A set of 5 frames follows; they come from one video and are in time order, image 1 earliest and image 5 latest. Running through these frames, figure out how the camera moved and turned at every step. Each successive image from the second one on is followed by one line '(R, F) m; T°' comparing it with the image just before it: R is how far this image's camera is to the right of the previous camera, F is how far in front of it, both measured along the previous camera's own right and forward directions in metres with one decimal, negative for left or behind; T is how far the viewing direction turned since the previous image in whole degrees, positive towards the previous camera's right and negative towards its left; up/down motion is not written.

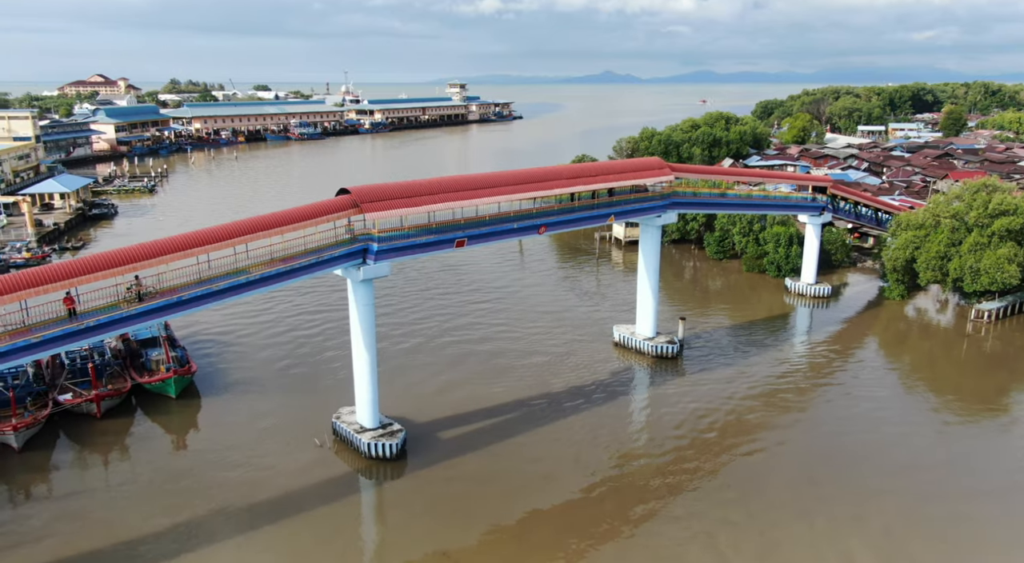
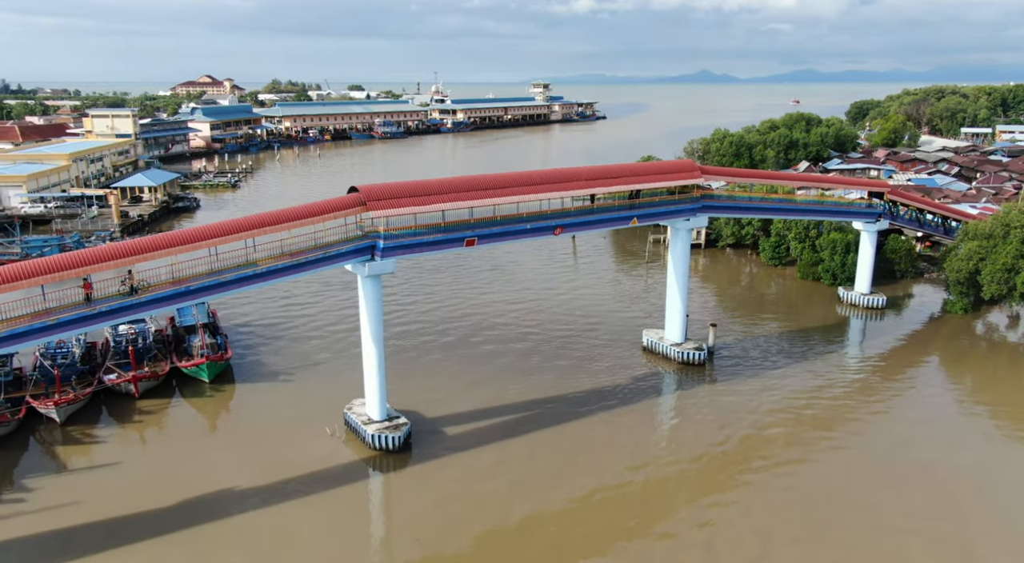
(+1.5, 0.0) m; -7°
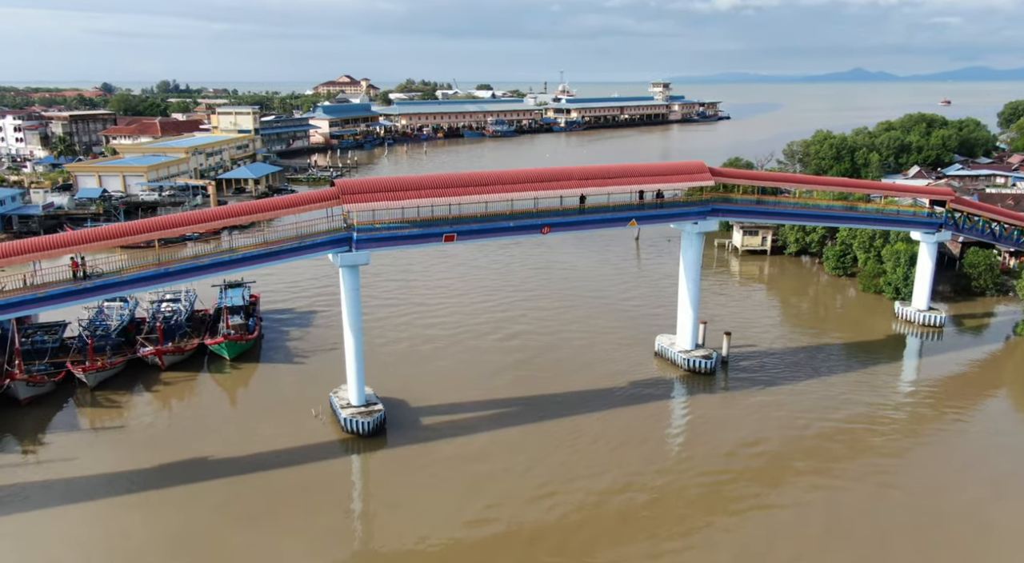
(+2.9, +0.1) m; -10°
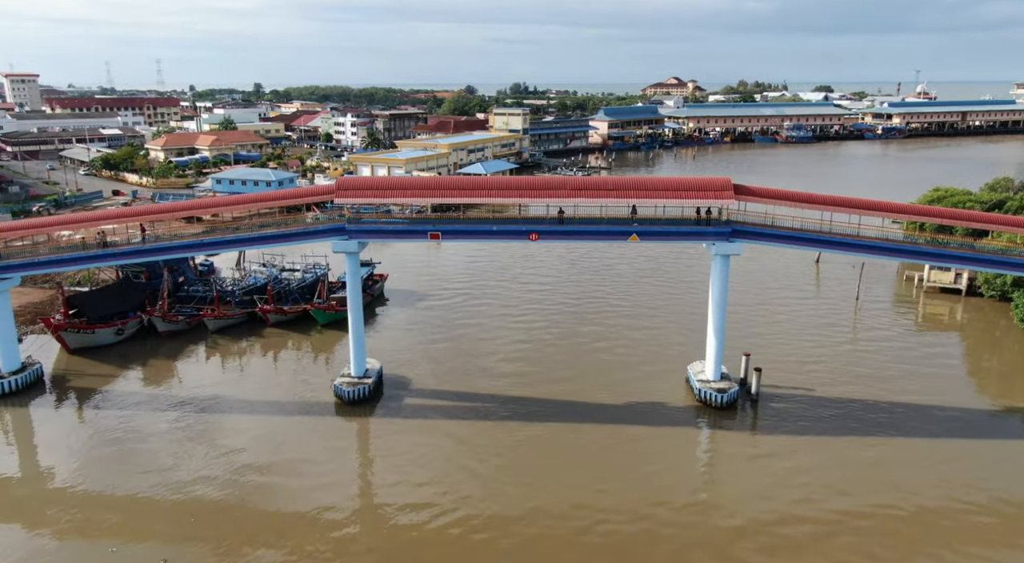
(+6.9, +1.2) m; -26°
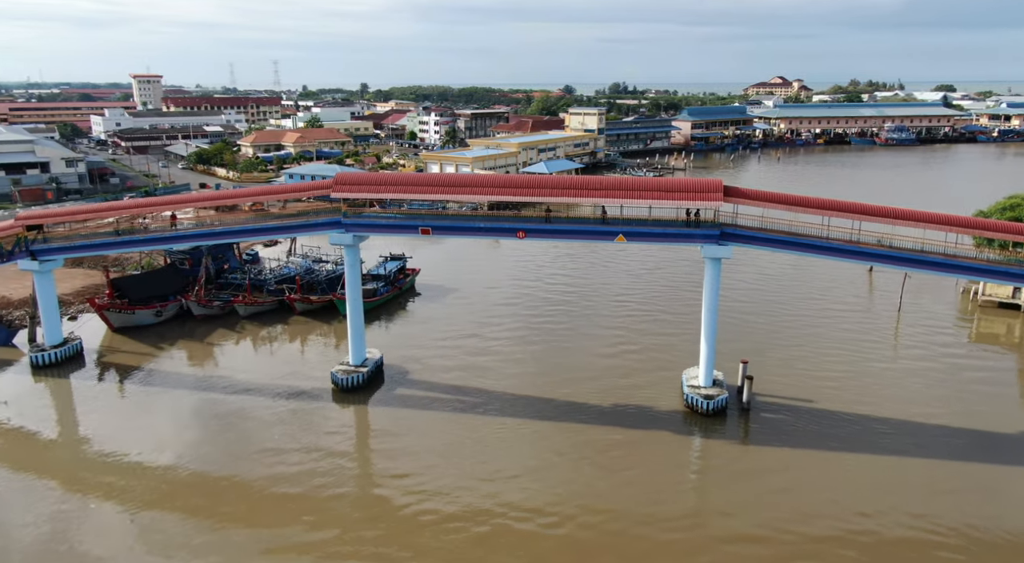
(+2.4, +0.1) m; -8°
